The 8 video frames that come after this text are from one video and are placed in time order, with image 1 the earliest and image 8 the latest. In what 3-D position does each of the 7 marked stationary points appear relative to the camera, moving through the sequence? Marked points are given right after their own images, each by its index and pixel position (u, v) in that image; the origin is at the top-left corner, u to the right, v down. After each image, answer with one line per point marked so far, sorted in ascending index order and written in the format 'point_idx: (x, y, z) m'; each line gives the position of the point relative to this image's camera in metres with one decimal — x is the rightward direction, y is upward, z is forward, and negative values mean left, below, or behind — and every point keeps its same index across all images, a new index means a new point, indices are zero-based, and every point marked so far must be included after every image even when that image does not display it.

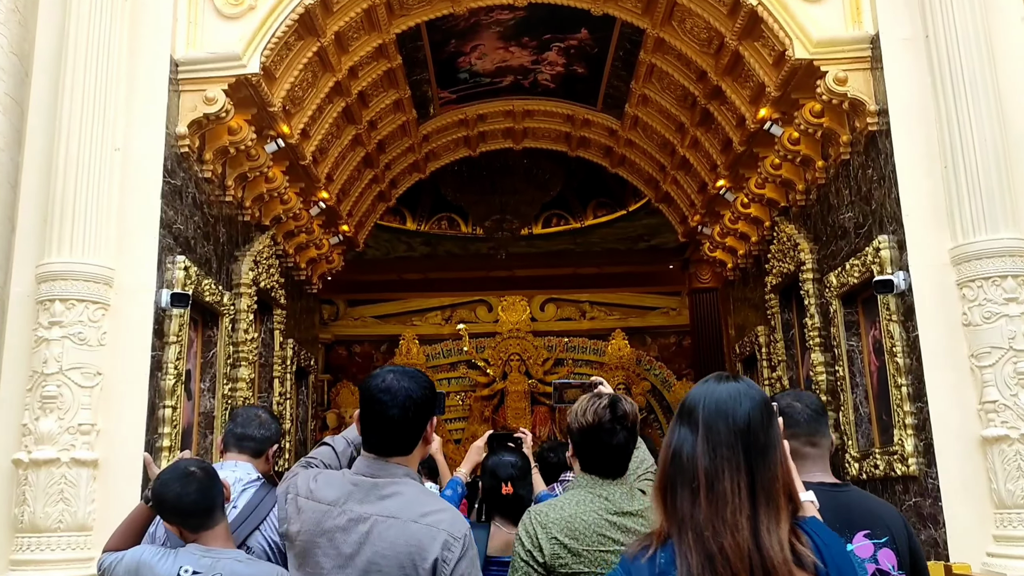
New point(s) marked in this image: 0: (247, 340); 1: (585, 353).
0: (-2.3, -0.5, +7.0) m
1: (+1.4, -1.3, +15.3) m
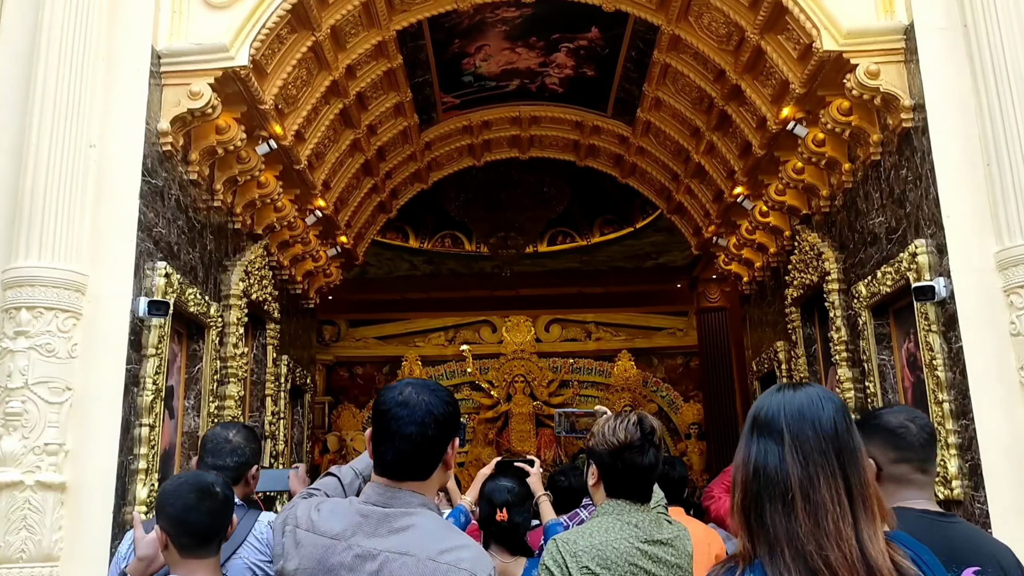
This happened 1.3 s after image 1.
0: (-2.3, -0.6, +6.5) m
1: (+1.4, -1.7, +14.8) m
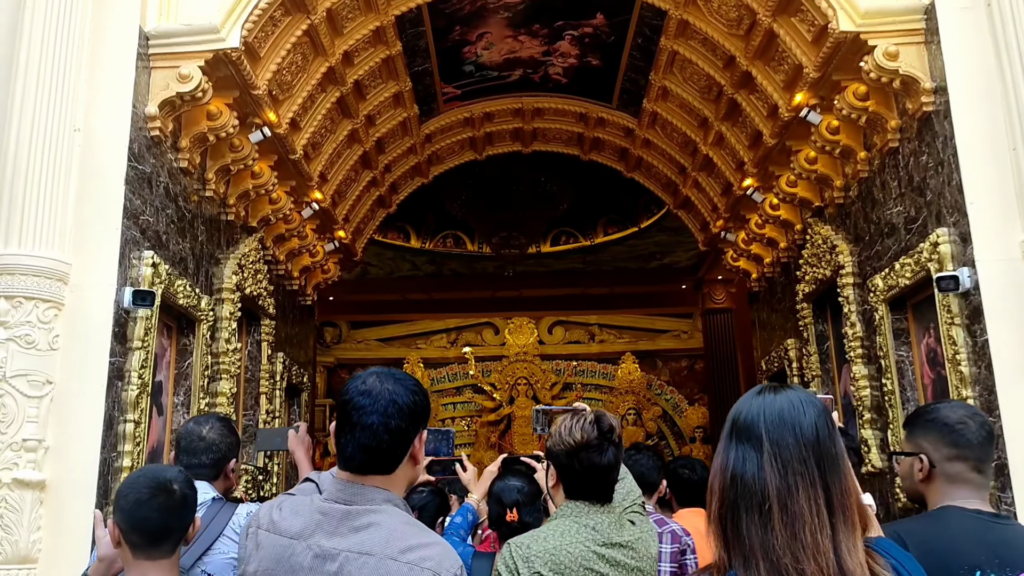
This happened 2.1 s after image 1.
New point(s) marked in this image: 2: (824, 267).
0: (-2.3, -0.5, +6.3) m
1: (+1.5, -1.7, +14.6) m
2: (+2.7, +0.2, +6.8) m
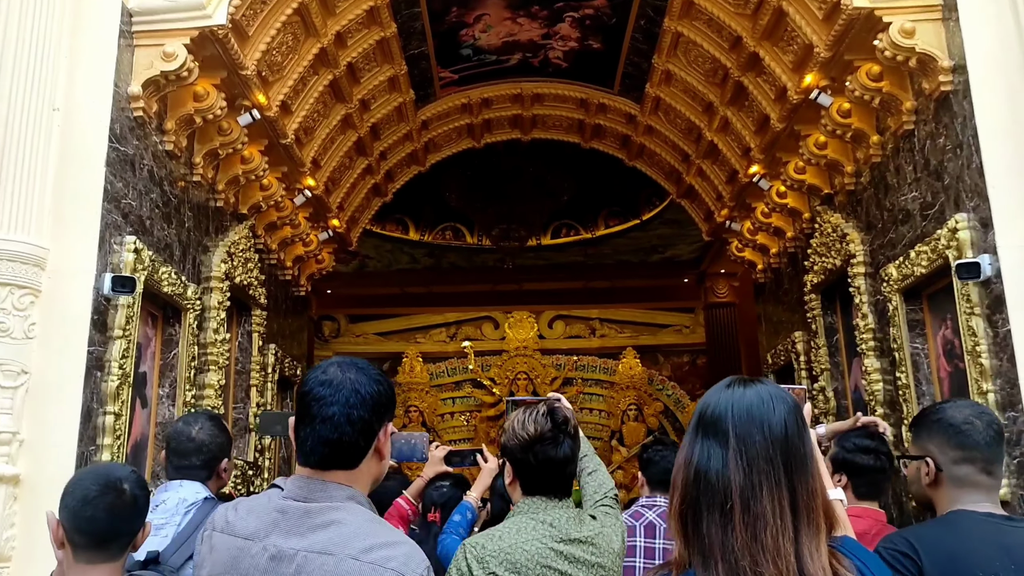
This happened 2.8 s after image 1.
0: (-2.3, -0.4, +6.1) m
1: (+1.5, -1.5, +14.4) m
2: (+2.7, +0.3, +6.6) m
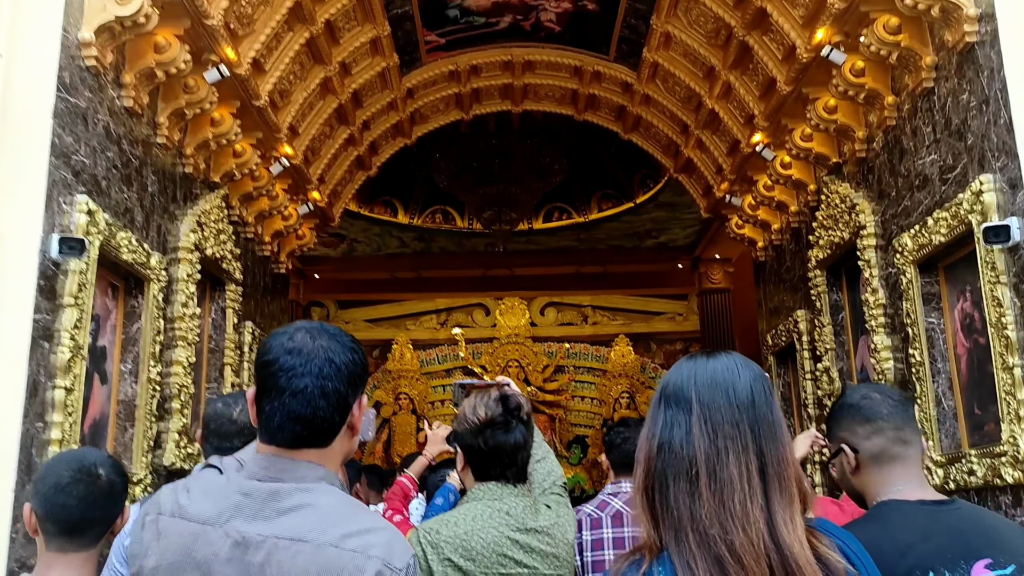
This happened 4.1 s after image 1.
0: (-2.4, -0.2, +5.7) m
1: (+1.3, -1.2, +14.0) m
2: (+2.6, +0.5, +6.2) m
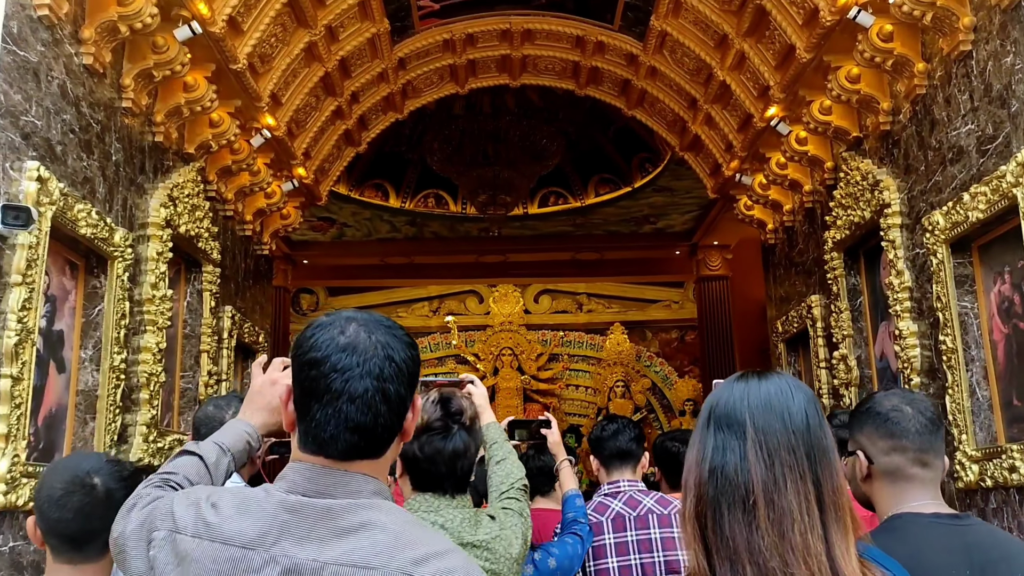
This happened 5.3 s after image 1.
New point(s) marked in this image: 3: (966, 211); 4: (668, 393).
0: (-2.4, -0.1, +5.3) m
1: (+1.2, -1.0, +13.6) m
2: (+2.6, +0.6, +5.8) m
3: (+2.6, +0.4, +4.5) m
4: (+2.7, -1.8, +13.4) m
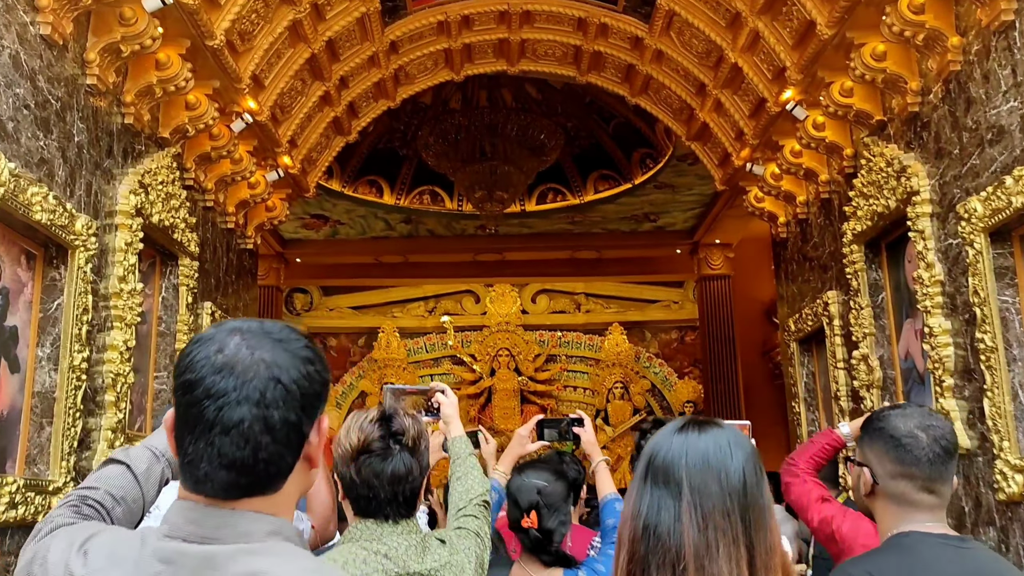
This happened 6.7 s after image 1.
0: (-2.4, 0.0, +4.8) m
1: (+1.2, -1.0, +13.2) m
2: (+2.6, +0.6, +5.4) m
3: (+2.6, +0.5, +4.1) m
4: (+2.7, -1.7, +13.0) m
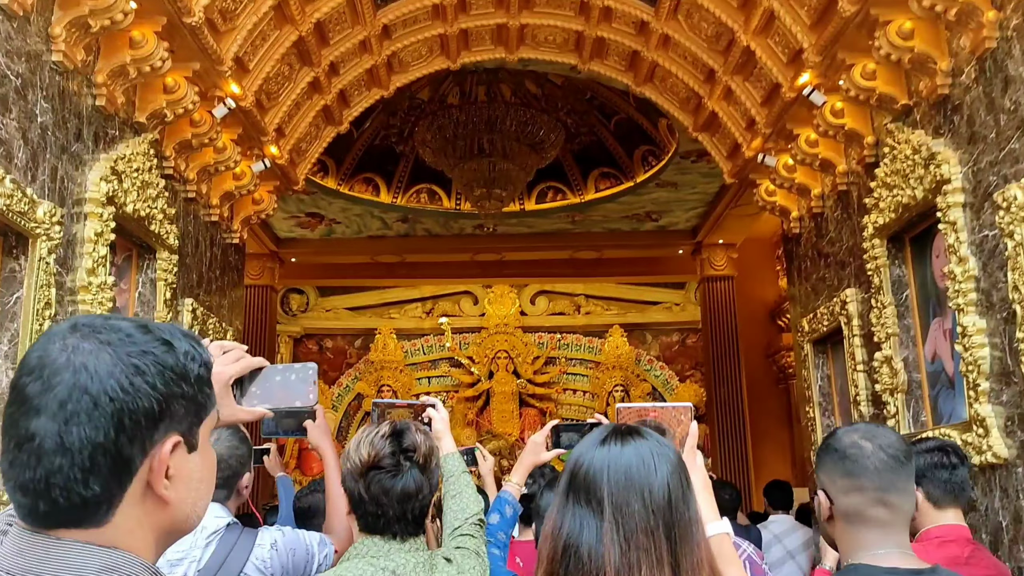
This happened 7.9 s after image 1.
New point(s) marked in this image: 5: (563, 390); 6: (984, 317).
0: (-2.4, 0.0, +4.5) m
1: (+1.2, -1.0, +12.9) m
2: (+2.6, +0.6, +5.0) m
3: (+2.6, +0.5, +3.8) m
4: (+2.6, -1.7, +12.7) m
5: (+0.8, -1.7, +12.9) m
6: (+2.6, -0.2, +4.4) m
